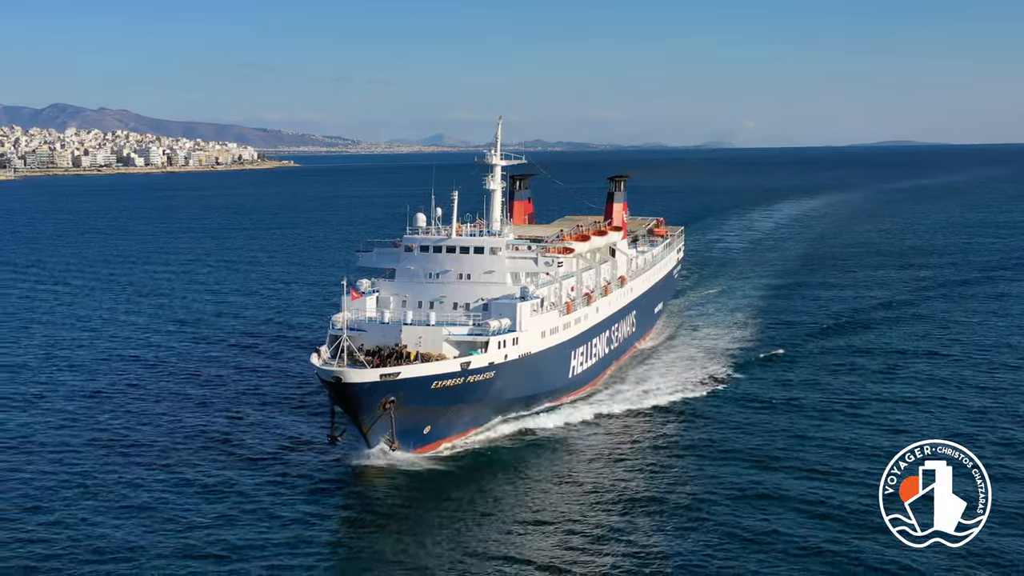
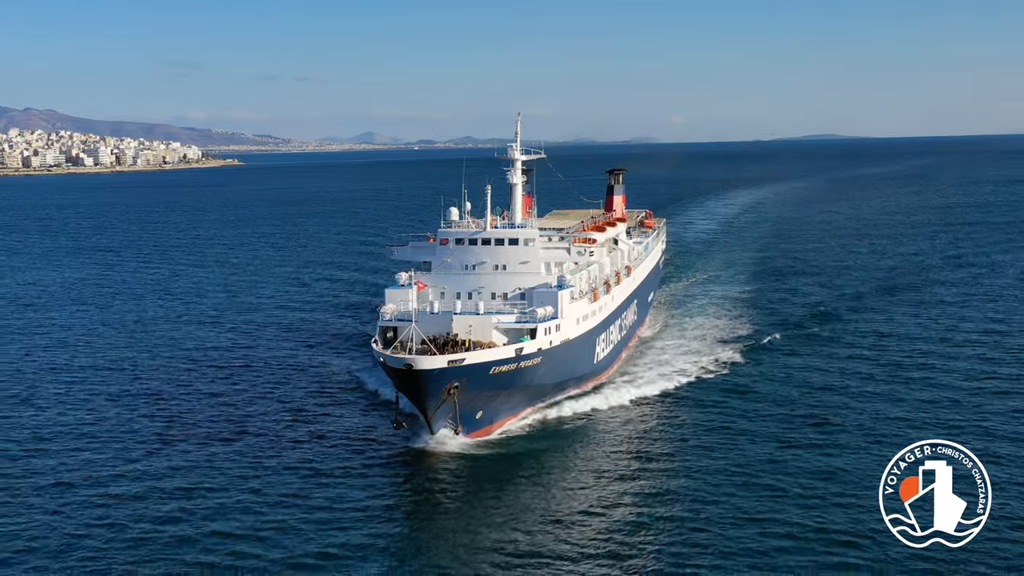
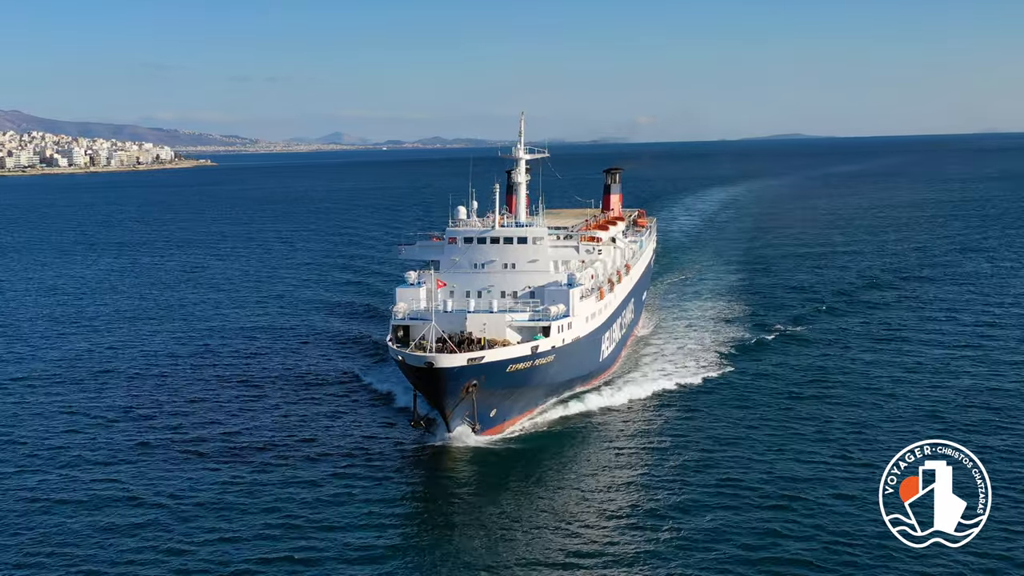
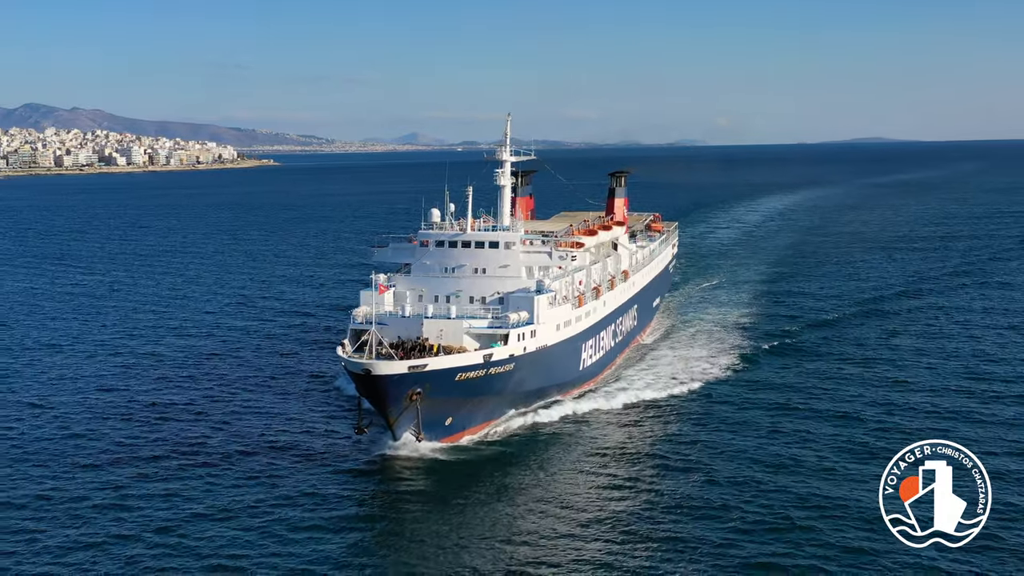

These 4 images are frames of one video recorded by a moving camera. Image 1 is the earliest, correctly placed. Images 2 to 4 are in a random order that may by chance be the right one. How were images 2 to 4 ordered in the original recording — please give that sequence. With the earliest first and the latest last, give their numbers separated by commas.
4, 2, 3
